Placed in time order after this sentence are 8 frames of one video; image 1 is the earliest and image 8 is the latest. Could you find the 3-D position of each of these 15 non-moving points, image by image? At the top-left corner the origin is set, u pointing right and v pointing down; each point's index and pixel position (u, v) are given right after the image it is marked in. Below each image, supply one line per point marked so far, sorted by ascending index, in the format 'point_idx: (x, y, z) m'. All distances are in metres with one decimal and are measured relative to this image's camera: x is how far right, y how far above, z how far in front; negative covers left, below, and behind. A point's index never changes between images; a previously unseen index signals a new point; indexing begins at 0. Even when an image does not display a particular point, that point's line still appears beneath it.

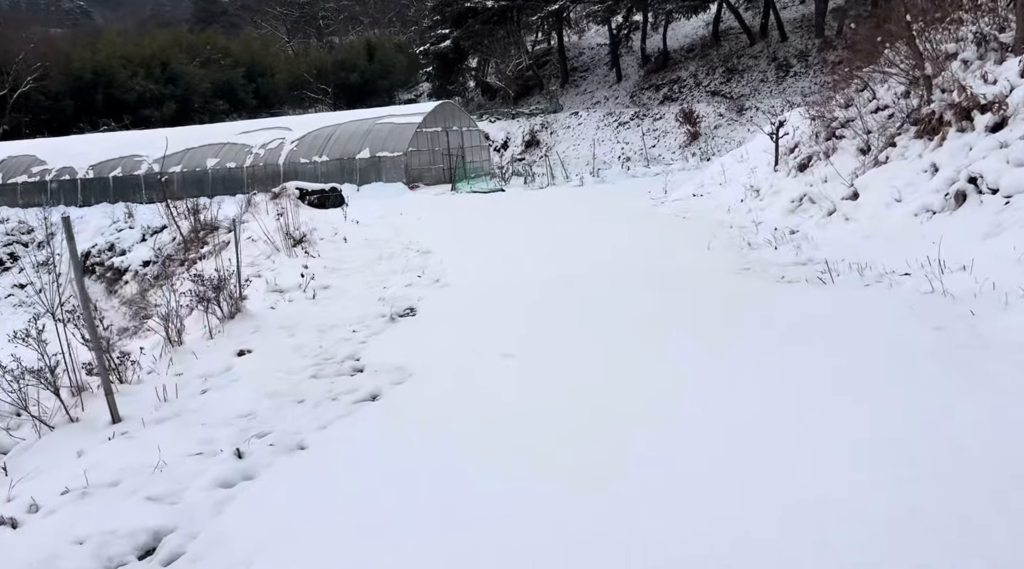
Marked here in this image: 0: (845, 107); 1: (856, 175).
0: (+4.7, +2.5, +12.7) m
1: (+4.1, +1.3, +10.7) m
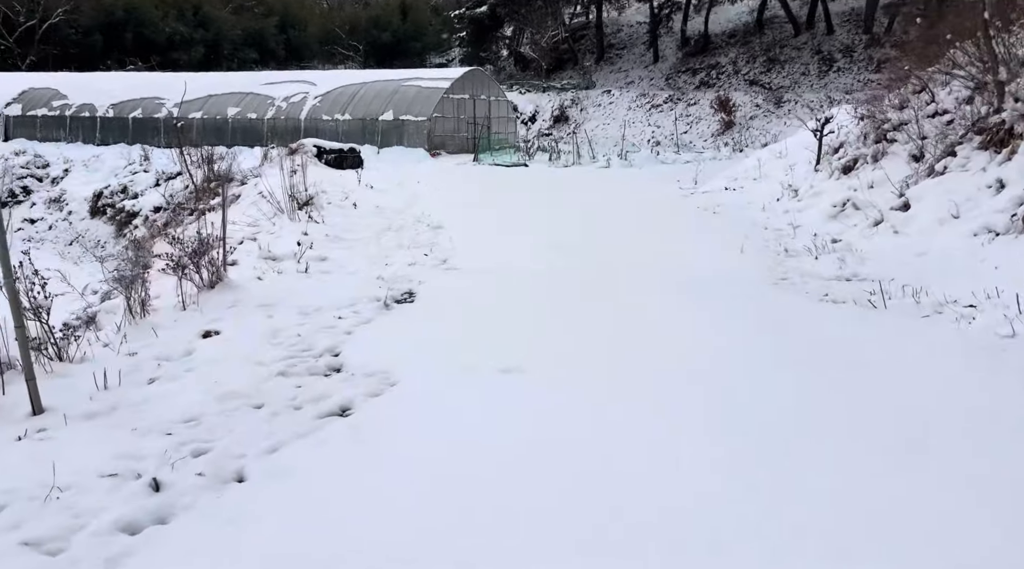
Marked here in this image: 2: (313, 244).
0: (+5.1, +2.3, +11.8) m
1: (+4.4, +1.1, +9.9) m
2: (-1.9, +0.4, +8.3) m
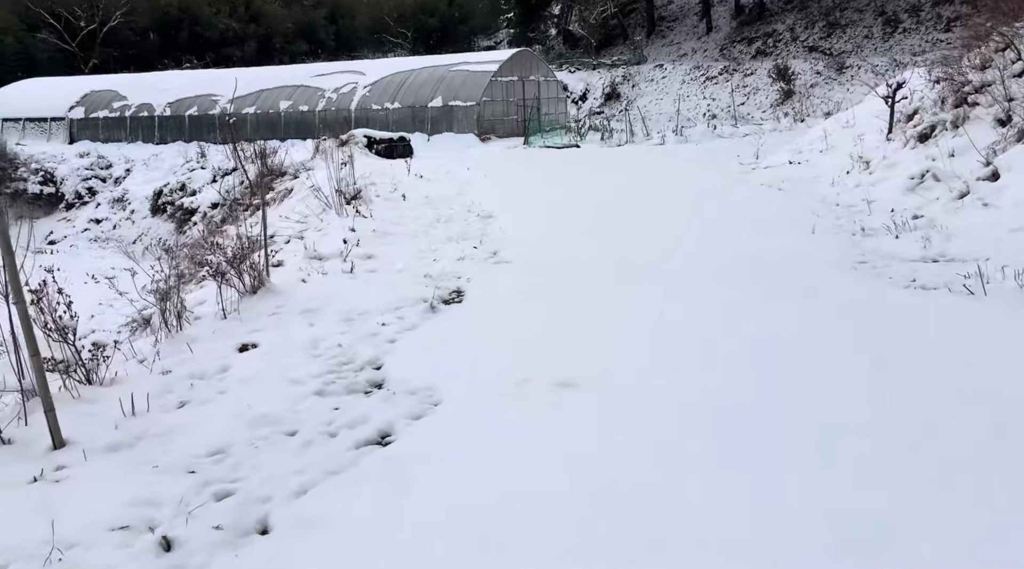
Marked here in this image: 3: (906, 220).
0: (+5.8, +2.7, +11.0) m
1: (+4.9, +1.4, +9.1) m
2: (-1.4, +0.4, +8.0) m
3: (+3.6, +0.6, +8.1) m
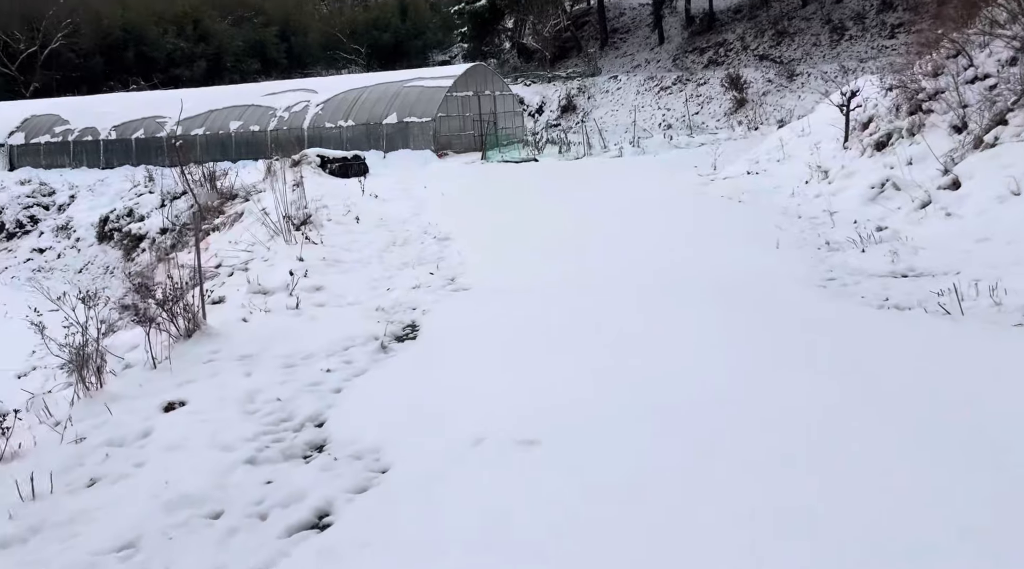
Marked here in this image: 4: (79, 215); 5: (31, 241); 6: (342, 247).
0: (+5.2, +2.6, +11.0) m
1: (+4.5, +1.3, +9.0) m
2: (-1.7, +0.1, +7.6) m
3: (+3.2, +0.5, +8.0) m
4: (-9.6, +1.5, +19.6) m
5: (-10.5, +0.9, +19.3) m
6: (-1.8, +0.4, +9.2) m
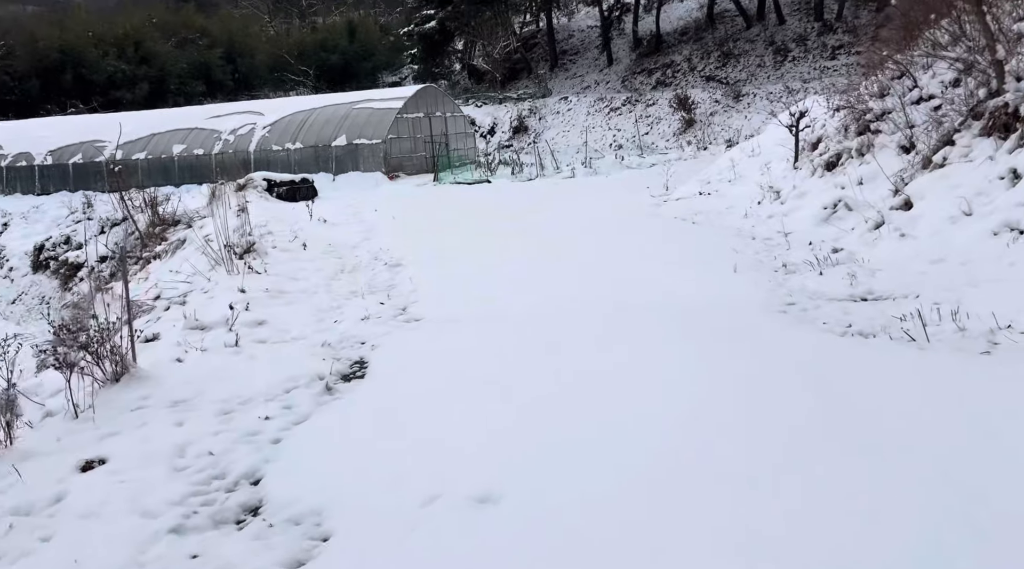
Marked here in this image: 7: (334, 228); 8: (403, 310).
0: (+4.6, +2.3, +11.0) m
1: (+4.0, +1.1, +9.0) m
2: (-2.1, -0.2, +7.3) m
3: (+2.8, +0.3, +7.9) m
4: (-10.6, +0.9, +18.9) m
5: (-11.5, +0.2, +18.5) m
6: (-2.3, +0.1, +8.9) m
7: (-2.8, +0.9, +13.8) m
8: (-0.9, -0.2, +7.6) m
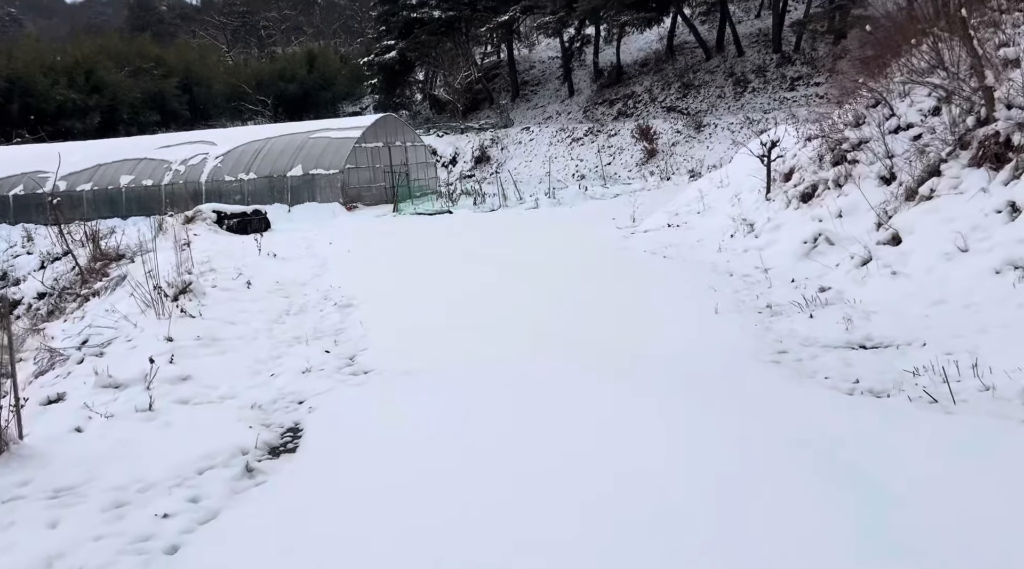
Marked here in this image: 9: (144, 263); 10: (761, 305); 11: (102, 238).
0: (+4.1, +1.9, +10.6) m
1: (+3.6, +0.7, +8.5) m
2: (-2.4, -0.5, +6.5) m
3: (+2.5, -0.1, +7.3) m
4: (-11.4, +0.1, +17.7) m
5: (-12.2, -0.5, +17.3) m
6: (-2.6, -0.3, +8.1) m
7: (-3.3, +0.3, +13.0) m
8: (-1.2, -0.6, +6.8) m
9: (-5.5, +0.3, +13.2) m
10: (+2.1, -0.2, +7.3) m
11: (-7.9, +0.9, +17.1) m
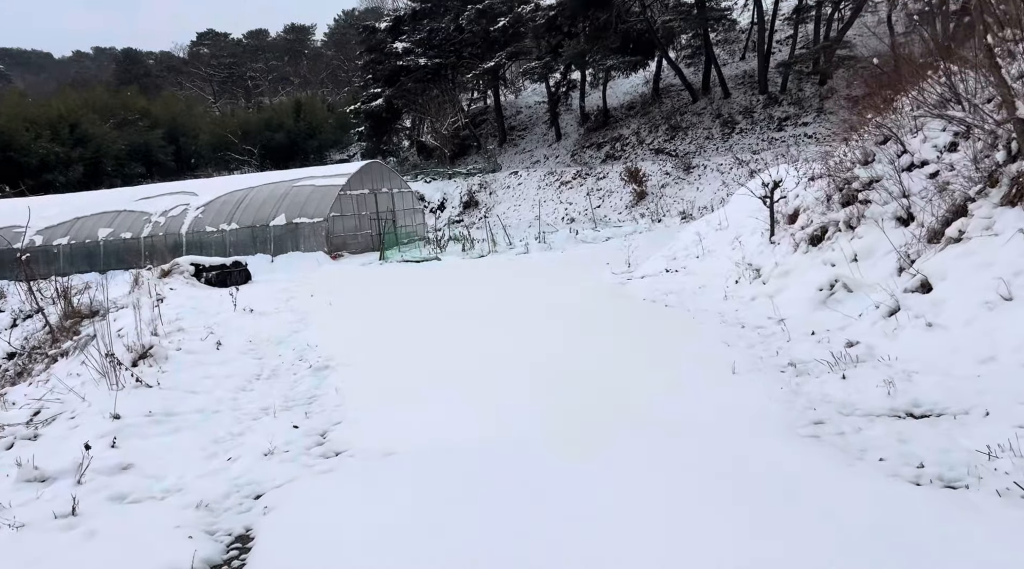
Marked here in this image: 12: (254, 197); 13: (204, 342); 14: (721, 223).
0: (+4.0, +1.4, +10.0) m
1: (+3.5, +0.3, +7.9) m
2: (-2.5, -1.0, +5.7) m
3: (+2.4, -0.5, +6.6) m
4: (-11.6, -1.1, +16.8) m
5: (-12.4, -1.7, +16.3) m
6: (-2.7, -0.9, +7.3) m
7: (-3.5, -0.5, +12.3) m
8: (-1.3, -1.0, +6.1) m
9: (-5.6, -0.5, +12.4) m
10: (+2.0, -0.6, +6.5) m
11: (-8.1, -0.2, +16.3) m
12: (-5.8, +1.9, +19.4) m
13: (-3.3, -0.6, +9.6) m
14: (+3.0, +0.9, +12.7) m
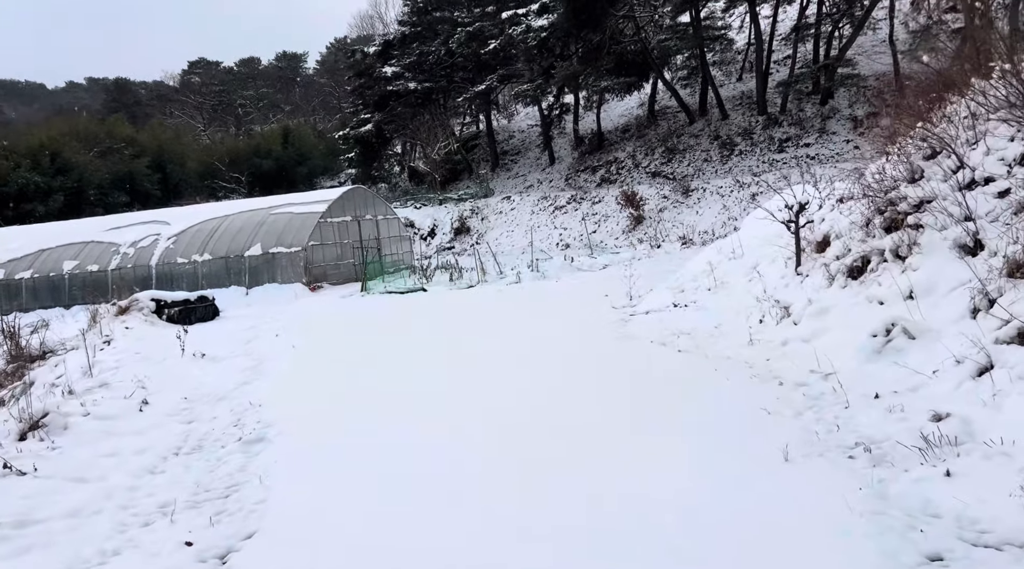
0: (+3.8, +1.0, +8.5) m
1: (+3.4, 0.0, +6.3) m
2: (-2.6, -1.3, +4.1) m
3: (+2.3, -0.8, +5.0) m
4: (-11.7, -1.8, +15.1) m
5: (-12.6, -2.4, +14.6) m
6: (-2.8, -1.2, +5.6) m
7: (-3.6, -1.0, +10.6) m
8: (-1.4, -1.3, +4.4) m
9: (-5.8, -1.1, +10.8) m
10: (+1.9, -0.9, +4.9) m
11: (-8.3, -0.8, +14.6) m
12: (-6.0, +1.1, +17.8) m
13: (-3.5, -1.1, +7.9) m
14: (+2.9, +0.4, +11.1) m
